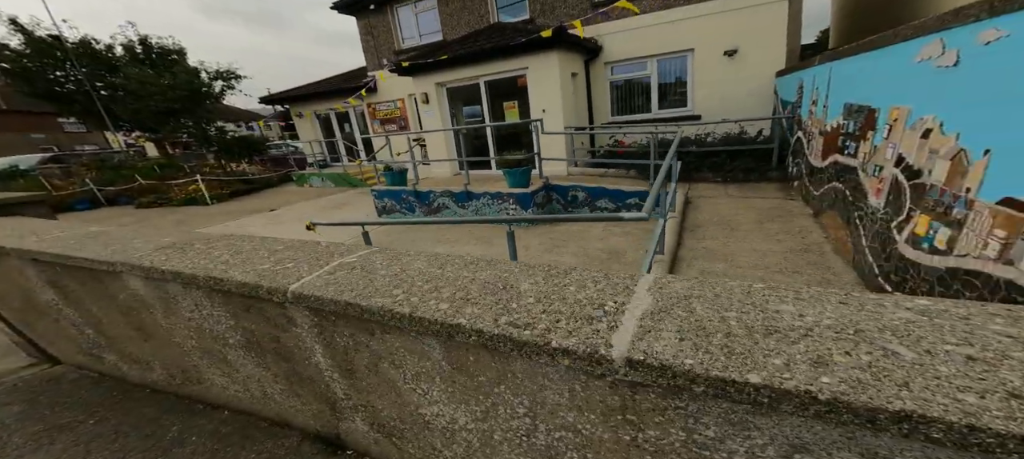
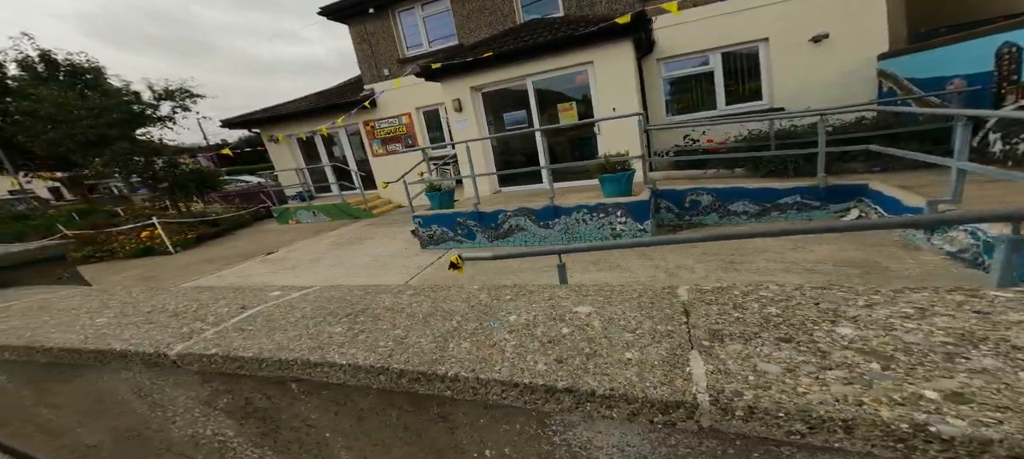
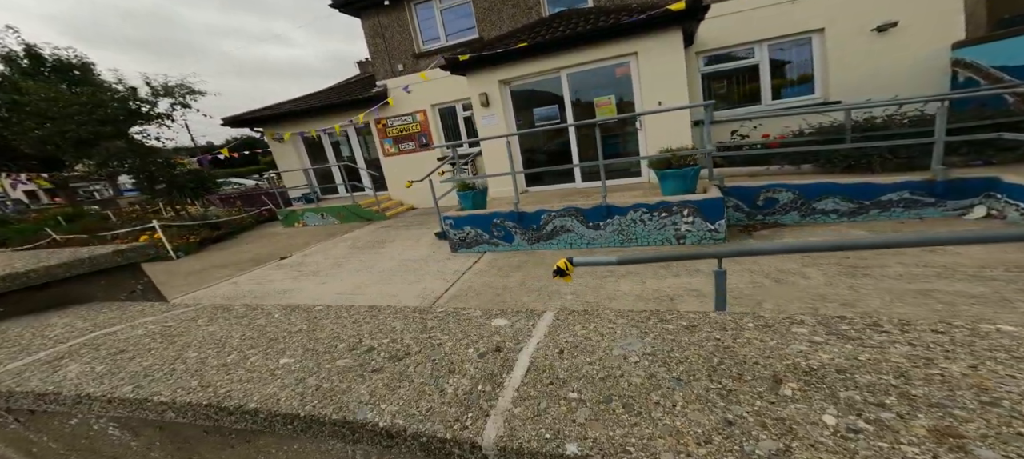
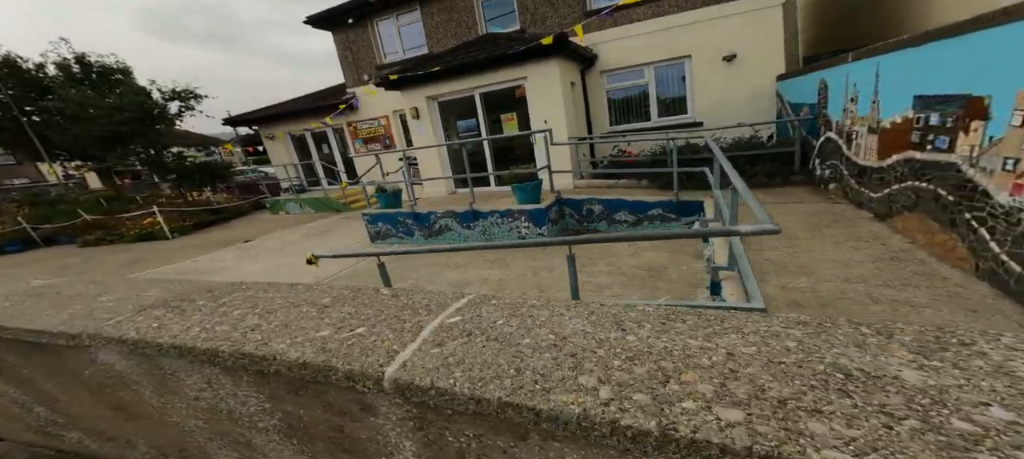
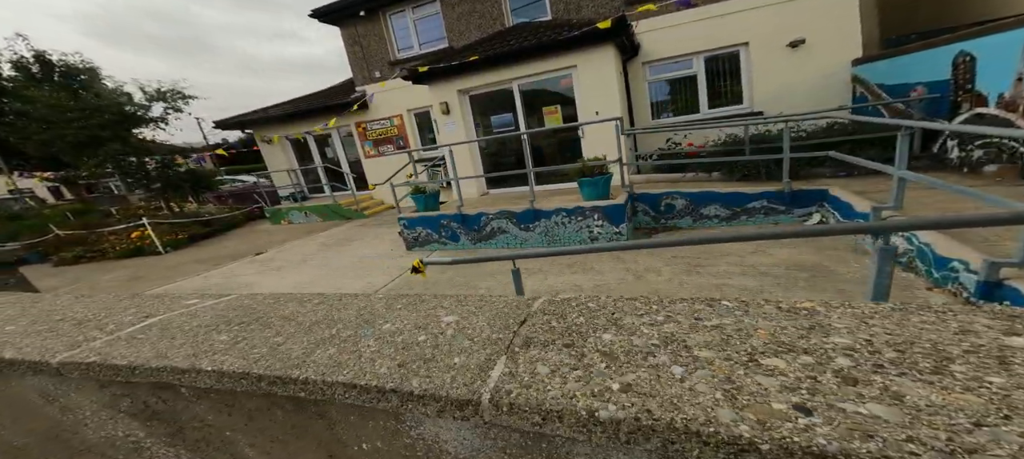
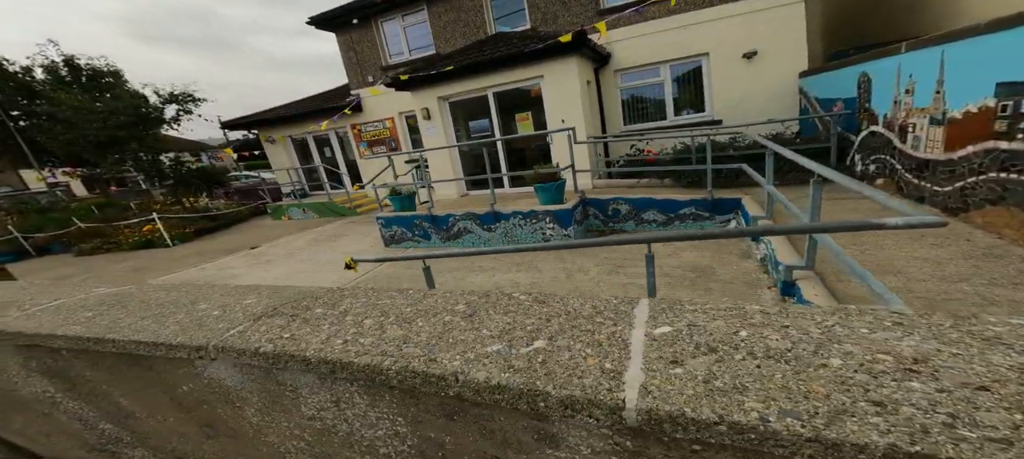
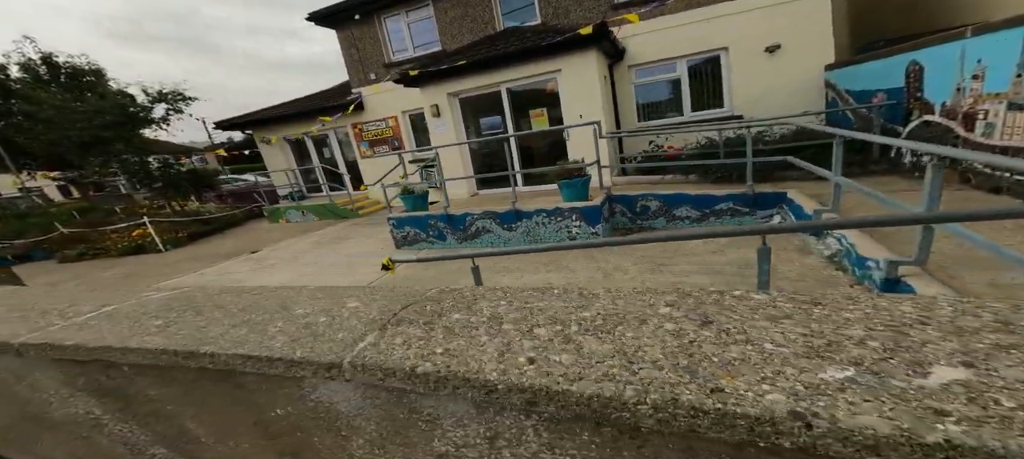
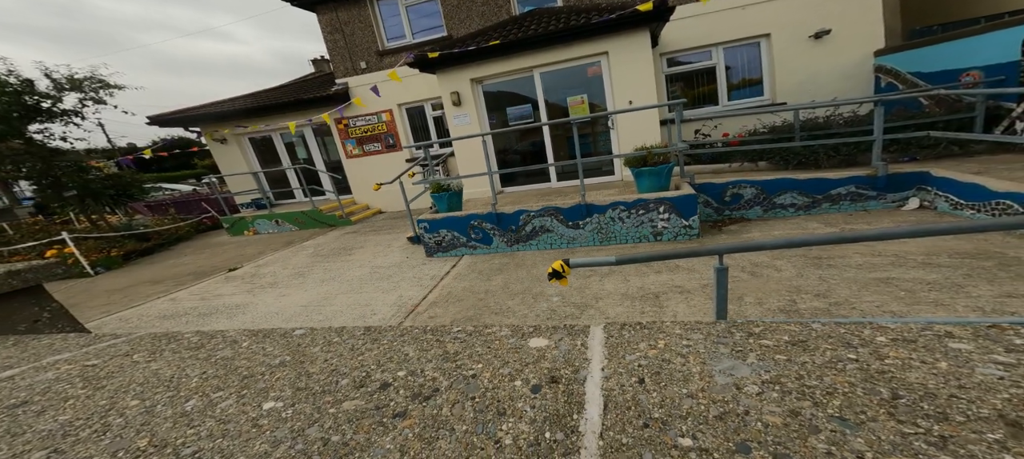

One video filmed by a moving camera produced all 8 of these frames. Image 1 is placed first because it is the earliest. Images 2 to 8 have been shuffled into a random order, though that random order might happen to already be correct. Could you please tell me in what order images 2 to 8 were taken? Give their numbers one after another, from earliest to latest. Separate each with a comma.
4, 6, 7, 5, 2, 3, 8
